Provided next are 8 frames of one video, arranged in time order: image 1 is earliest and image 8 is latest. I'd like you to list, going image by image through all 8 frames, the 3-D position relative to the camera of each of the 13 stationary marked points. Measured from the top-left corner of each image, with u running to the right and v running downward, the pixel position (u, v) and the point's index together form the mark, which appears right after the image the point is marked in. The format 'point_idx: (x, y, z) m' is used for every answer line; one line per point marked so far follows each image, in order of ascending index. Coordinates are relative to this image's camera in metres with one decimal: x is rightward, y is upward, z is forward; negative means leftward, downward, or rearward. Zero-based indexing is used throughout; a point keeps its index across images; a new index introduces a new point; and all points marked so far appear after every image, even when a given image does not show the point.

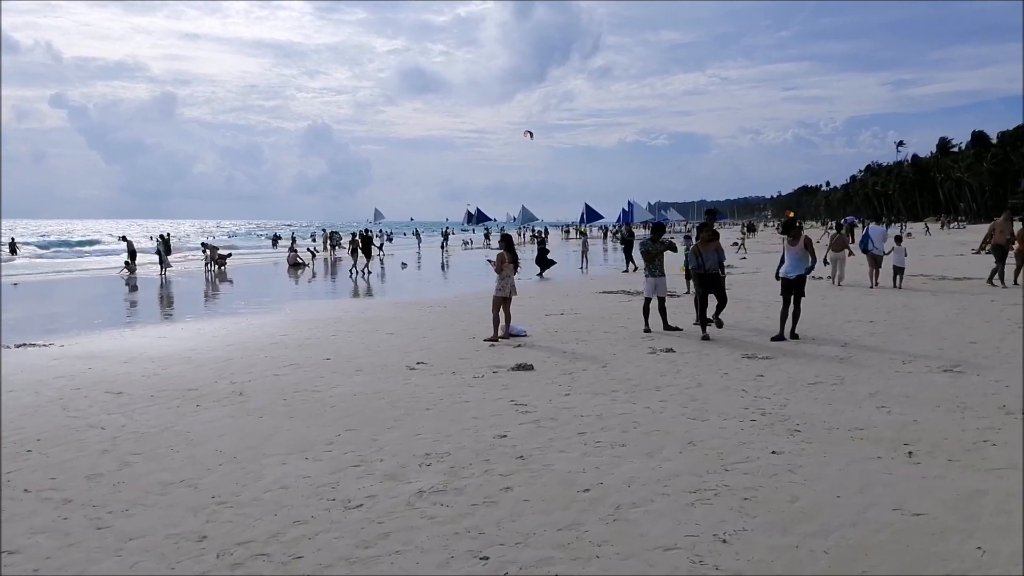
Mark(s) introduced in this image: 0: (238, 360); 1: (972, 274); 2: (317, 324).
0: (-3.3, -0.9, +9.1) m
1: (+12.1, +0.4, +19.9) m
2: (-3.3, -0.6, +12.8) m
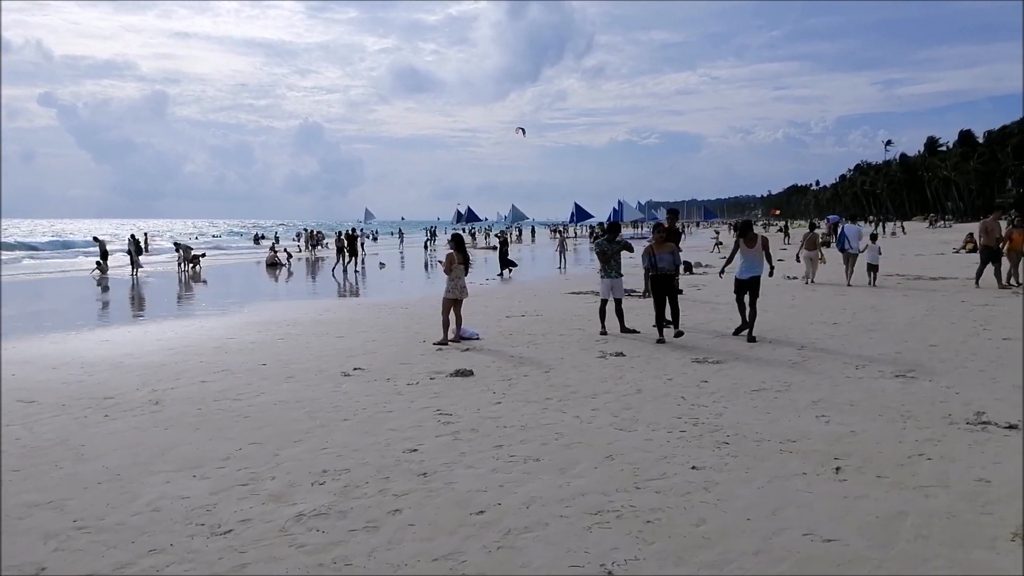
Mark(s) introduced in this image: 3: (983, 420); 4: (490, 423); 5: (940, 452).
0: (-3.9, -0.9, +8.7) m
1: (+11.4, +0.4, +19.7) m
2: (-3.9, -0.6, +12.4) m
3: (+3.3, -0.9, +5.4) m
4: (-0.2, -1.0, +5.6) m
5: (+2.6, -1.0, +4.6) m
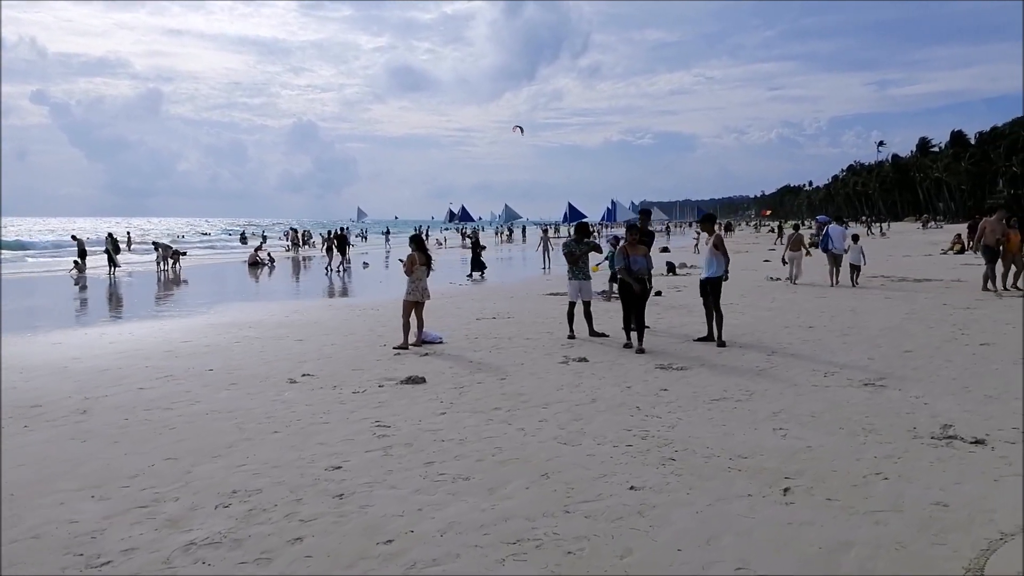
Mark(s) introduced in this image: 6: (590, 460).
0: (-4.4, -0.9, +8.3) m
1: (+10.8, +0.3, +19.4) m
2: (-4.4, -0.6, +12.1) m
3: (+2.9, -1.0, +5.1) m
4: (-0.6, -1.0, +5.3) m
5: (+2.2, -1.0, +4.3) m
6: (+0.5, -1.1, +4.7) m
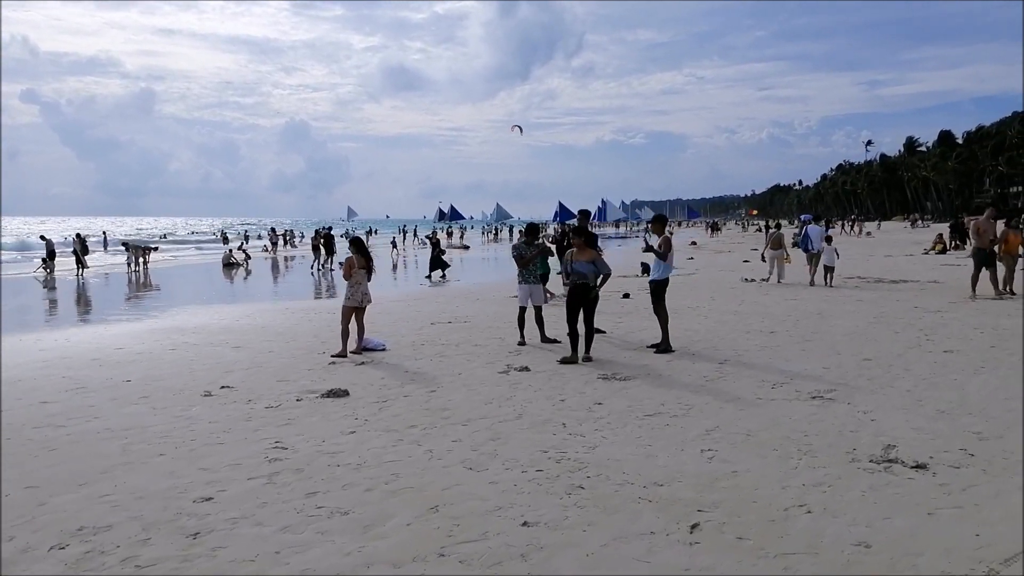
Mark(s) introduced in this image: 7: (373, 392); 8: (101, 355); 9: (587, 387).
0: (-5.0, -1.0, +7.8) m
1: (+10.1, +0.3, +19.1) m
2: (-5.1, -0.7, +11.6) m
3: (+2.3, -1.0, +4.6) m
4: (-1.2, -1.1, +4.8) m
5: (+1.6, -1.1, +3.9) m
6: (-0.1, -1.1, +4.3) m
7: (-1.3, -0.9, +6.9) m
8: (-5.2, -0.8, +9.5) m
9: (+0.7, -0.9, +6.8) m
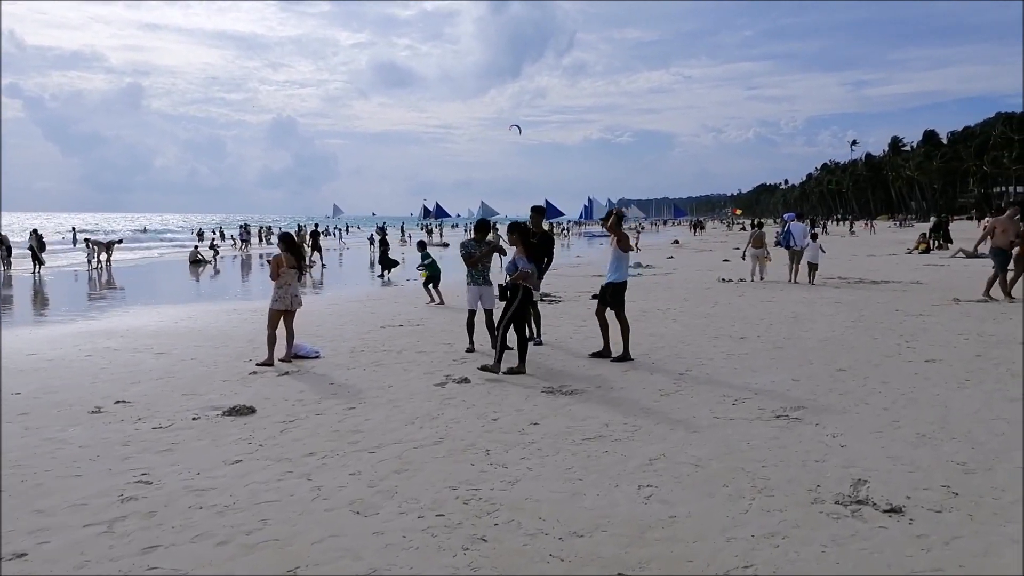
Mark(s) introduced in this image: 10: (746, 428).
0: (-5.6, -1.0, +6.9) m
1: (+9.3, +0.3, +18.5) m
2: (-5.7, -0.7, +10.7) m
3: (+1.8, -1.1, +3.9) m
4: (-1.7, -1.1, +4.0) m
5: (+1.1, -1.1, +3.1) m
6: (-0.6, -1.2, +3.5) m
7: (-1.8, -1.0, +6.1) m
8: (-5.8, -0.8, +8.6) m
9: (+0.1, -0.9, +6.1) m
10: (+1.6, -1.0, +5.2) m
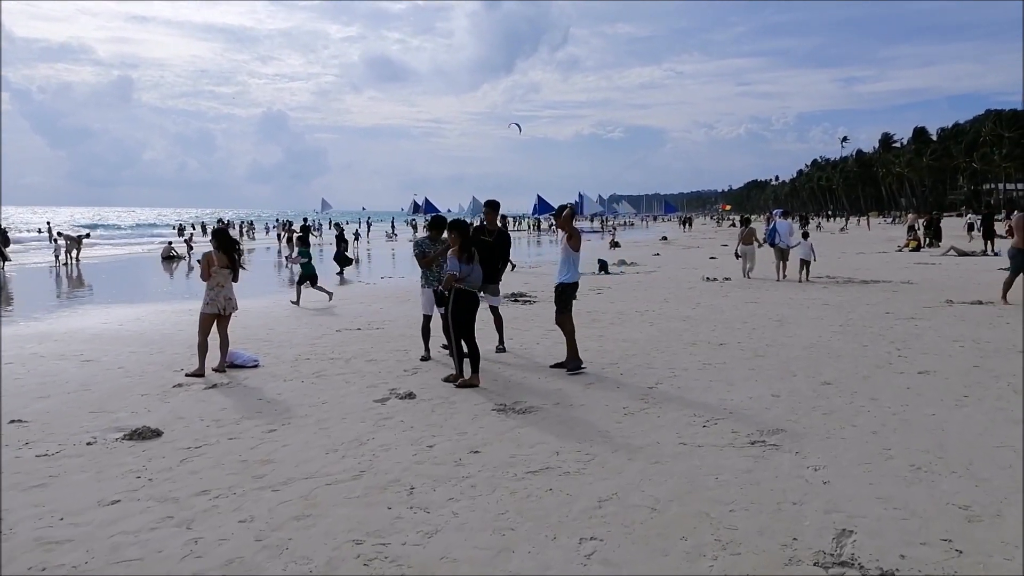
0: (-6.0, -1.0, +6.2) m
1: (+8.8, +0.3, +17.9) m
2: (-6.2, -0.7, +9.9) m
3: (+1.4, -1.1, +3.2) m
4: (-2.1, -1.2, +3.3) m
5: (+0.7, -1.2, +2.5) m
6: (-1.0, -1.2, +2.8) m
7: (-2.2, -1.0, +5.3) m
8: (-6.2, -0.9, +7.8) m
9: (-0.3, -1.0, +5.4) m
10: (+1.2, -1.0, +4.5) m
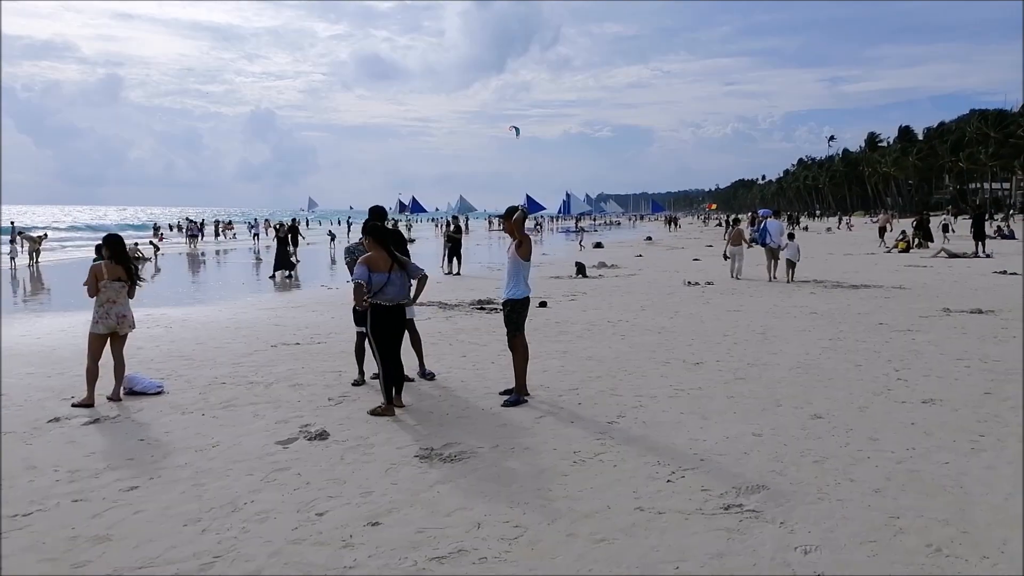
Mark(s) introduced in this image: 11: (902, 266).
0: (-6.4, -1.1, +5.1) m
1: (+8.1, +0.2, +17.0) m
2: (-6.7, -0.8, +8.8) m
3: (+1.0, -1.3, +2.2) m
4: (-2.5, -1.3, +2.3) m
5: (+0.3, -1.3, +1.5) m
6: (-1.4, -1.3, +1.8) m
7: (-2.7, -1.1, +4.3) m
8: (-6.7, -1.0, +6.7) m
9: (-0.7, -1.1, +4.4) m
10: (+0.8, -1.1, +3.5) m
11: (+10.2, +0.6, +19.7) m
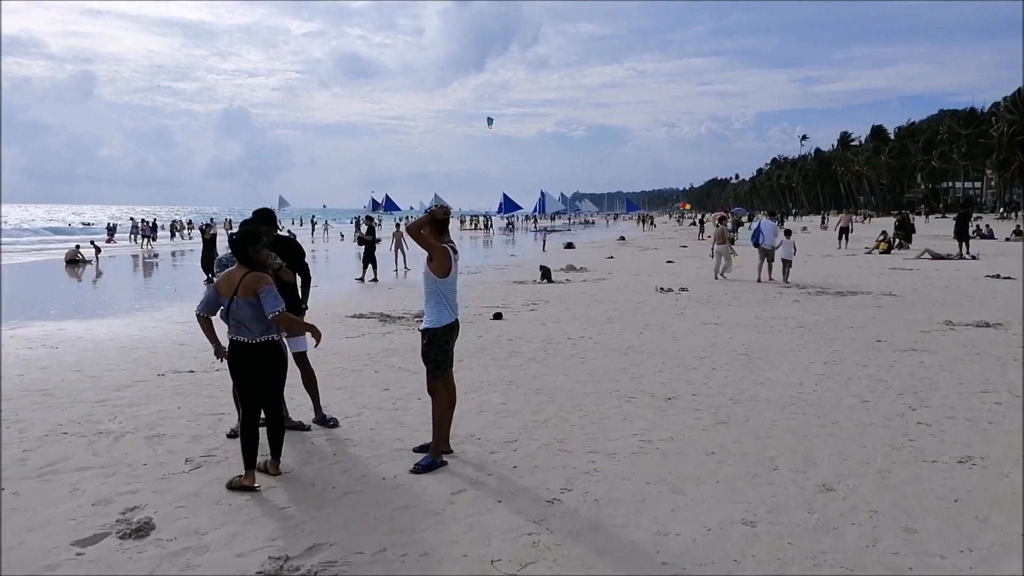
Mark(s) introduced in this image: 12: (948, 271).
0: (-6.9, -1.3, +3.4) m
1: (+7.3, +0.1, +15.8) m
2: (-7.3, -1.0, +7.2) m
3: (+0.6, -1.4, +0.8) m
4: (-2.9, -1.5, +0.8) m
5: (-0.1, -1.5, 0.0) m
6: (-1.8, -1.5, +0.3) m
7: (-3.1, -1.3, +2.8) m
8: (-7.2, -1.2, +5.1) m
9: (-1.2, -1.3, +2.9) m
10: (+0.3, -1.3, +2.1) m
11: (+9.2, +0.4, +18.6) m
12: (+10.1, +0.4, +17.5) m
